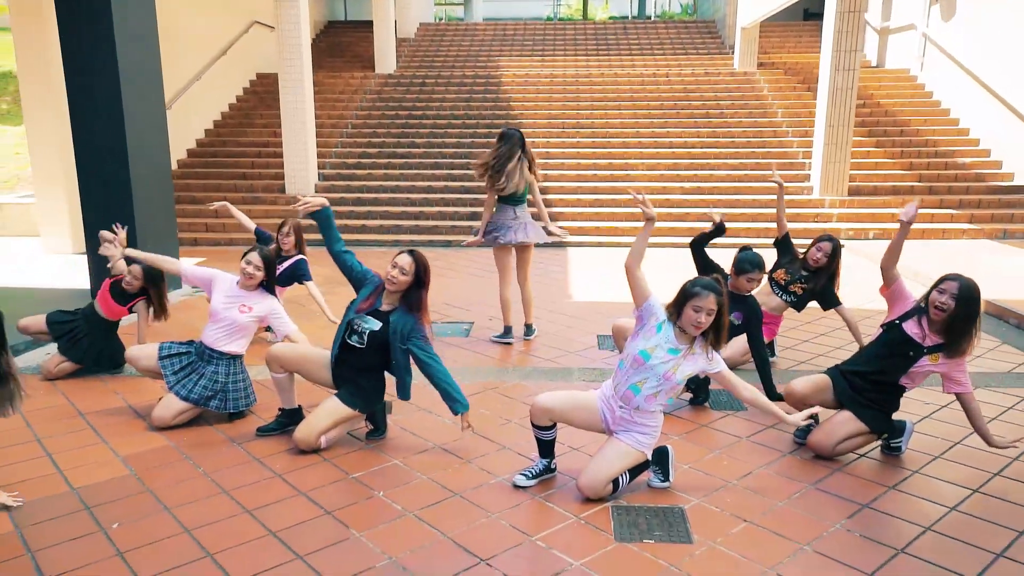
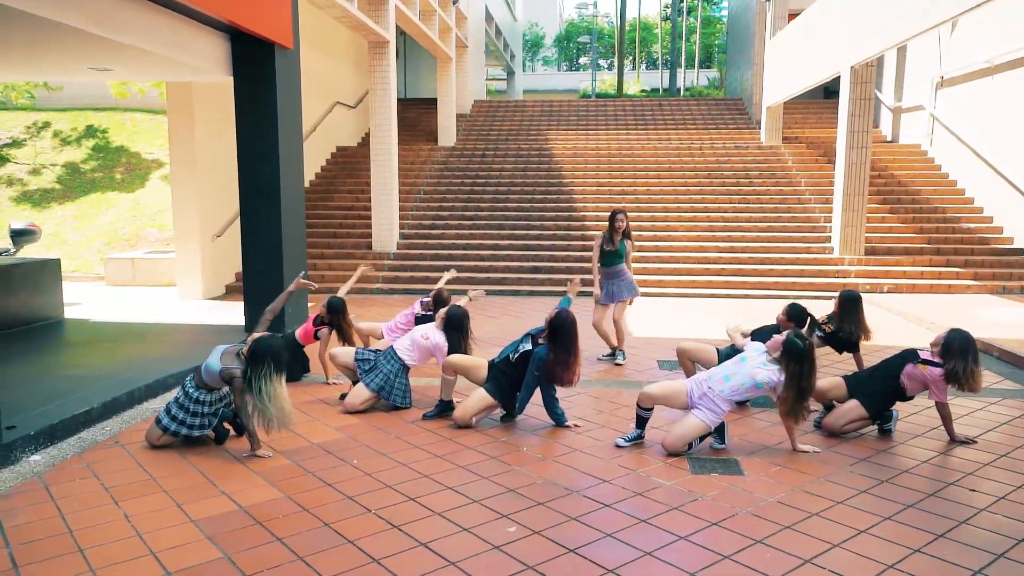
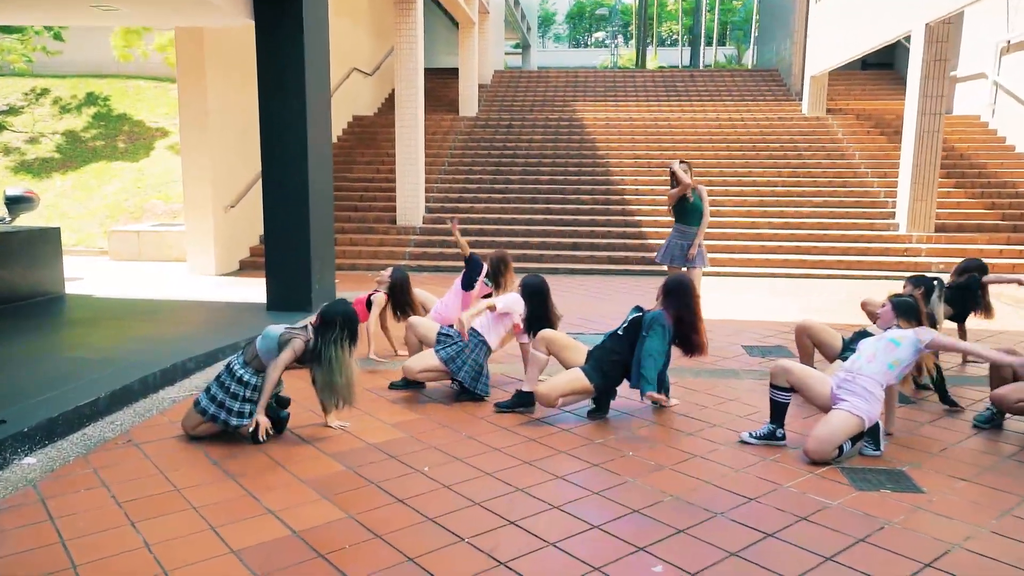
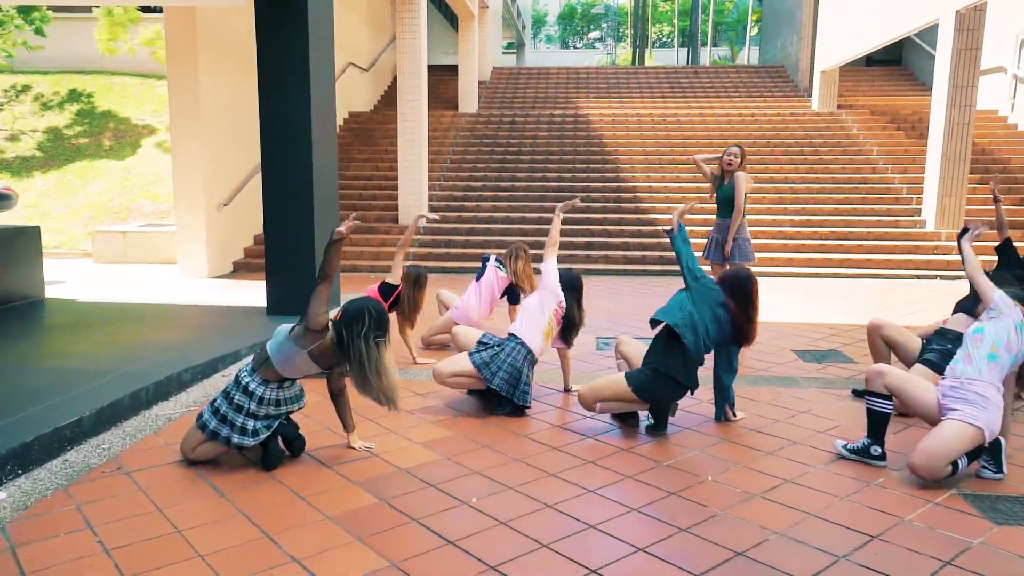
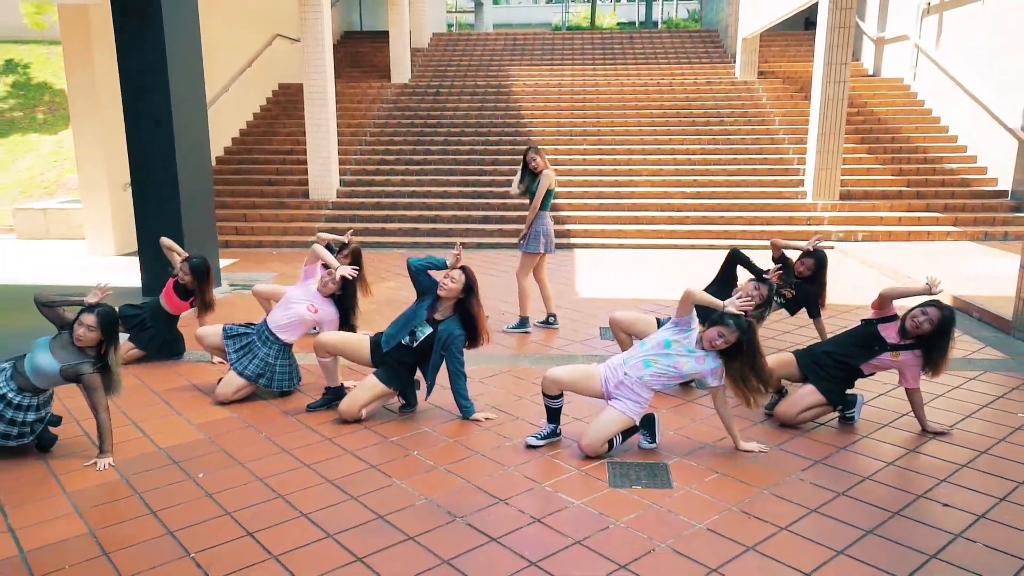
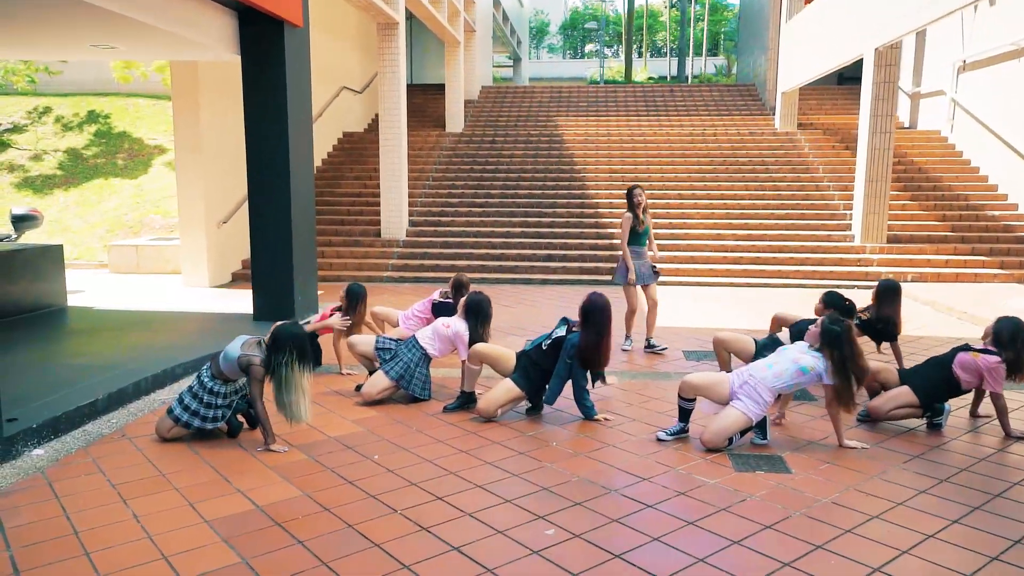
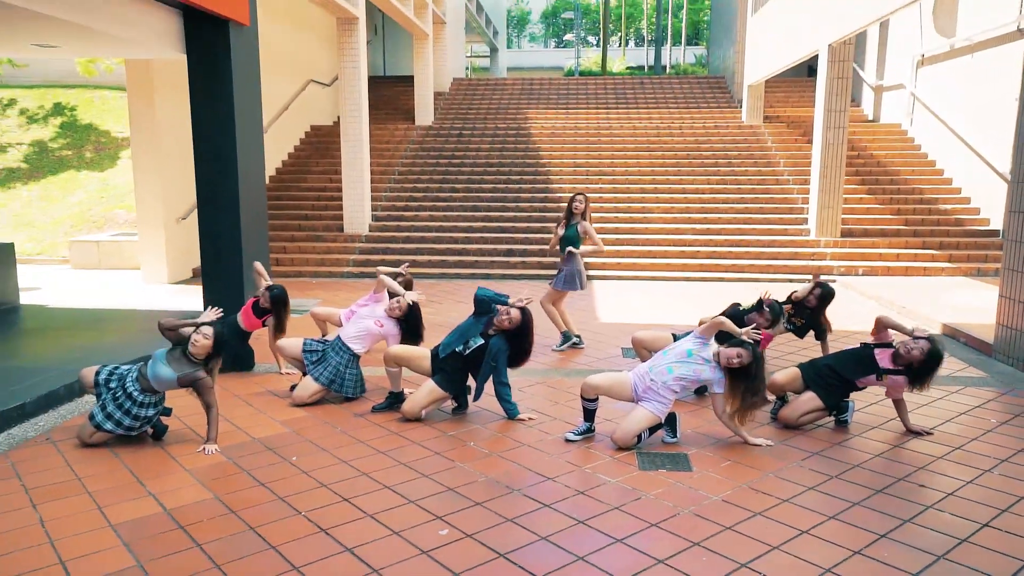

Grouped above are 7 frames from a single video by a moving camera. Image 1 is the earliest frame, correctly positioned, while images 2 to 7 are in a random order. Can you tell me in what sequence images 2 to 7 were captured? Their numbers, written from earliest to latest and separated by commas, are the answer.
5, 7, 2, 6, 3, 4
